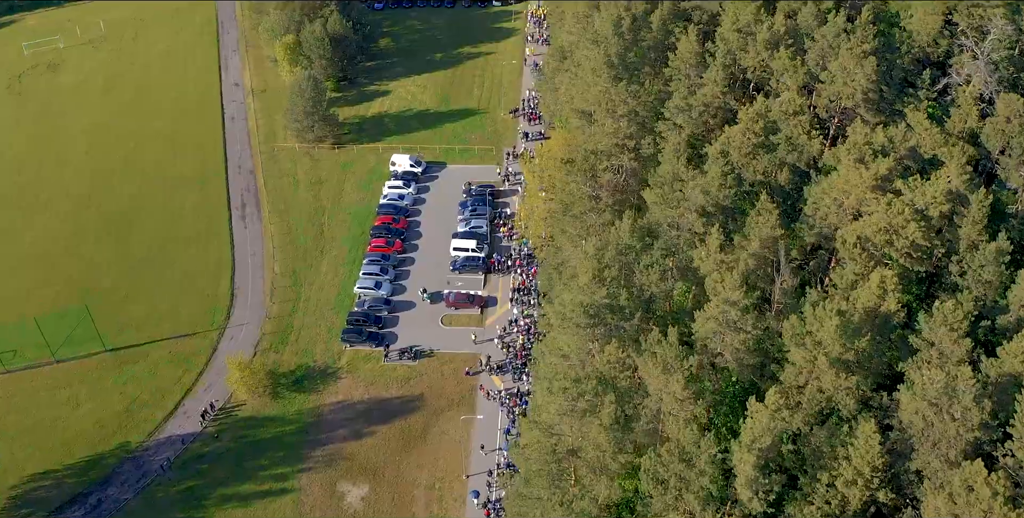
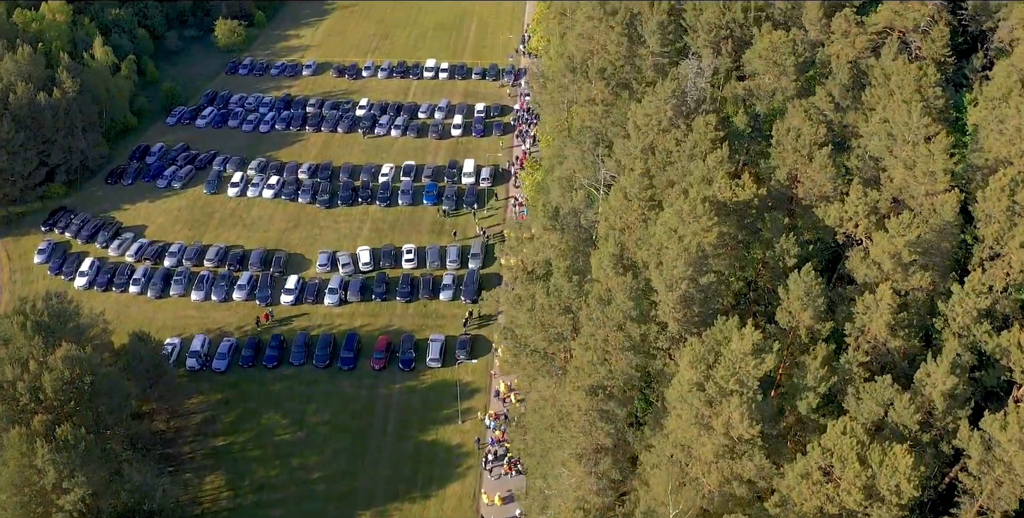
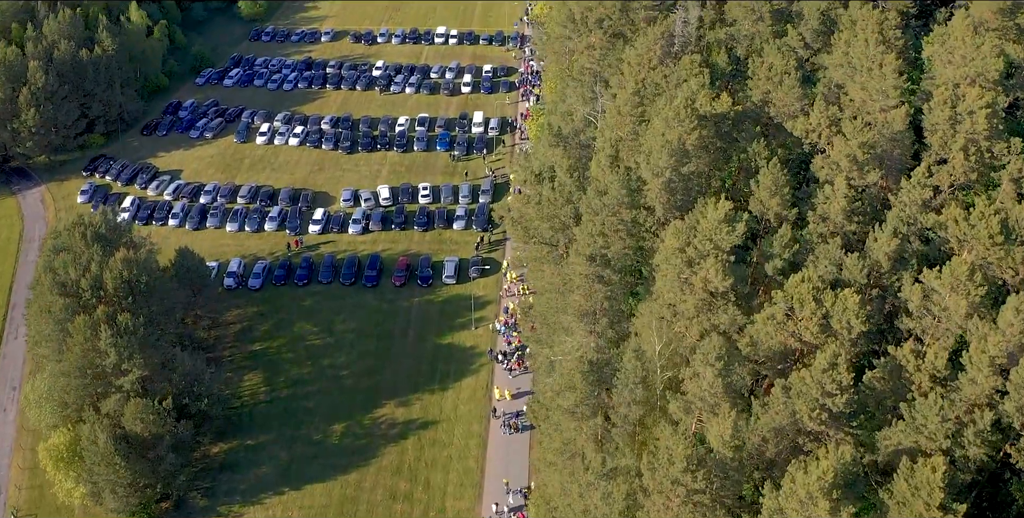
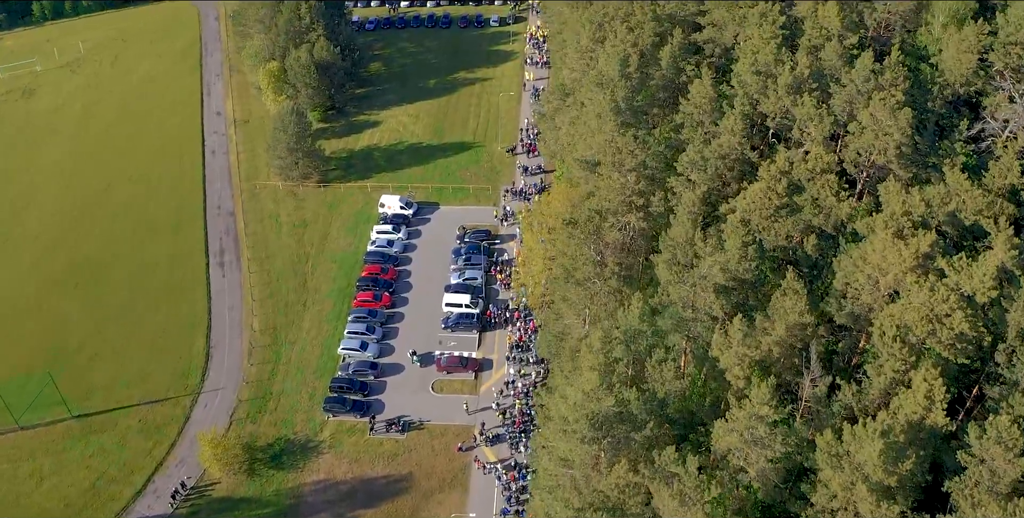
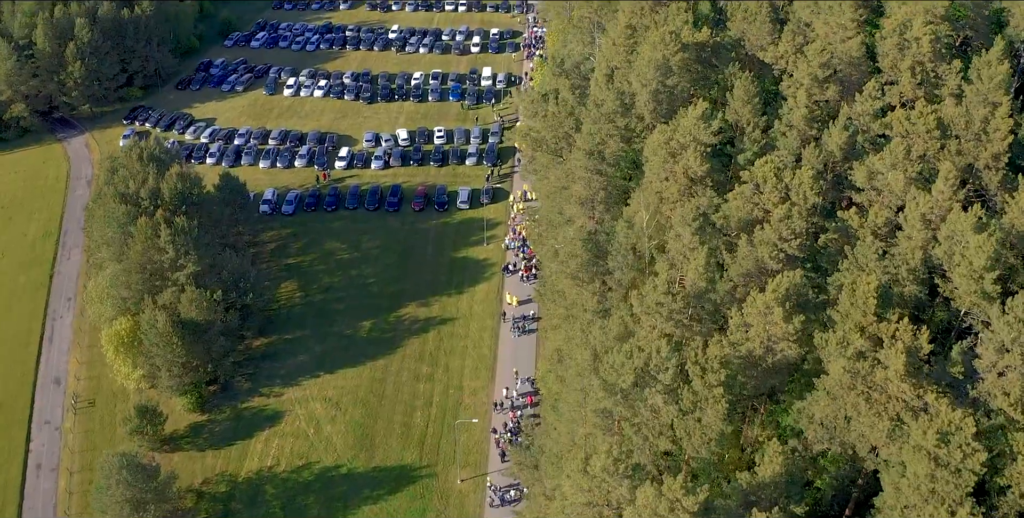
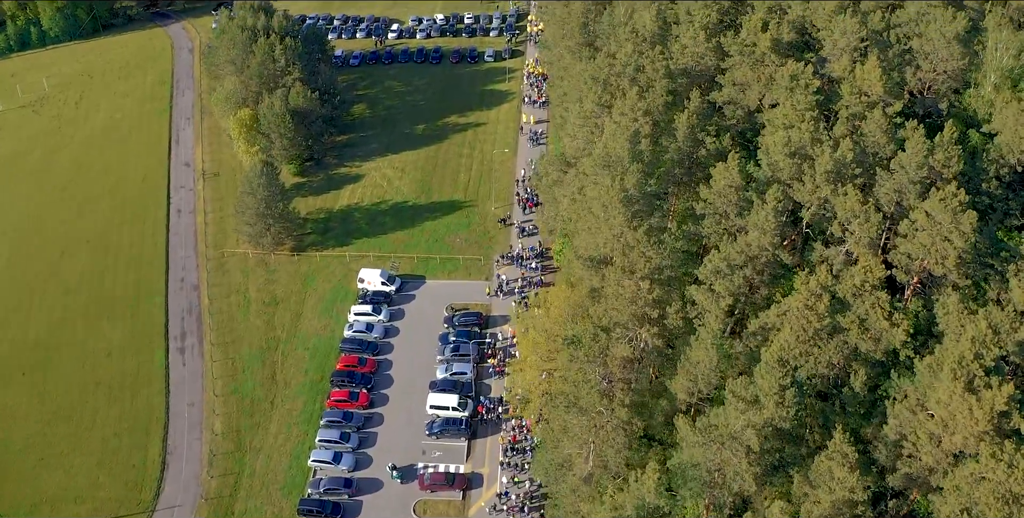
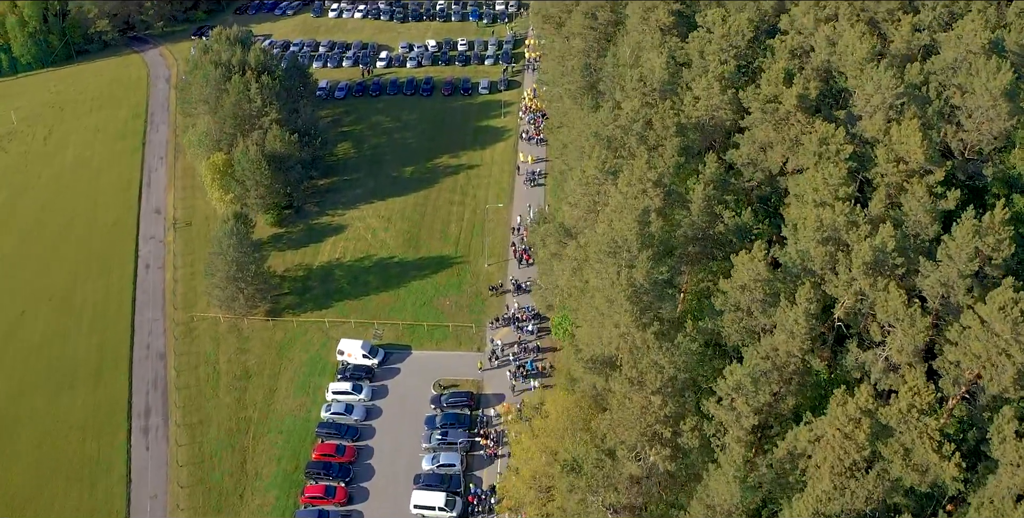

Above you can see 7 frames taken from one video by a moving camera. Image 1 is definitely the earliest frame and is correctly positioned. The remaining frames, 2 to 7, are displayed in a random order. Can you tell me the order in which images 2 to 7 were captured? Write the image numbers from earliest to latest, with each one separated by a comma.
4, 6, 7, 5, 3, 2
